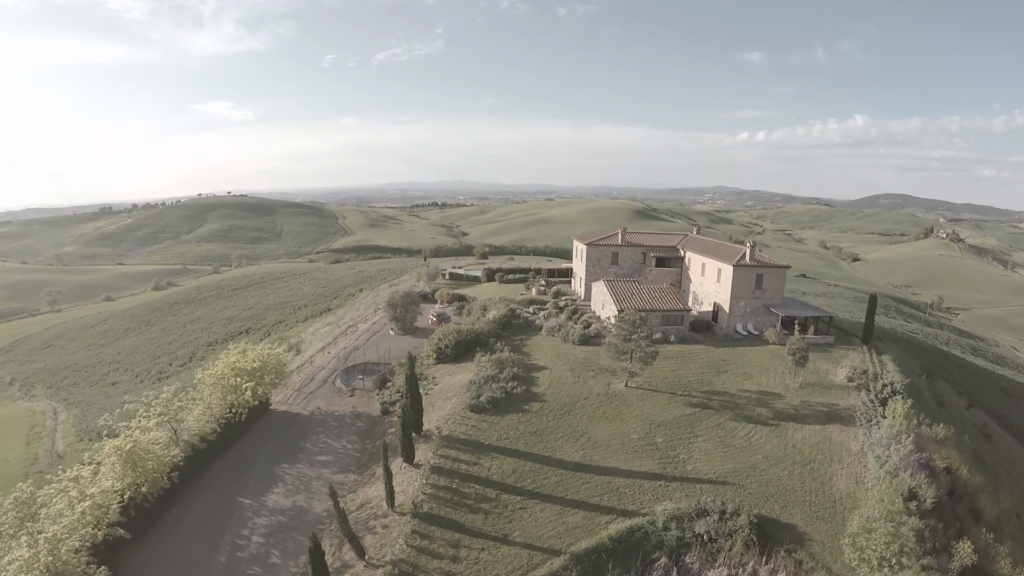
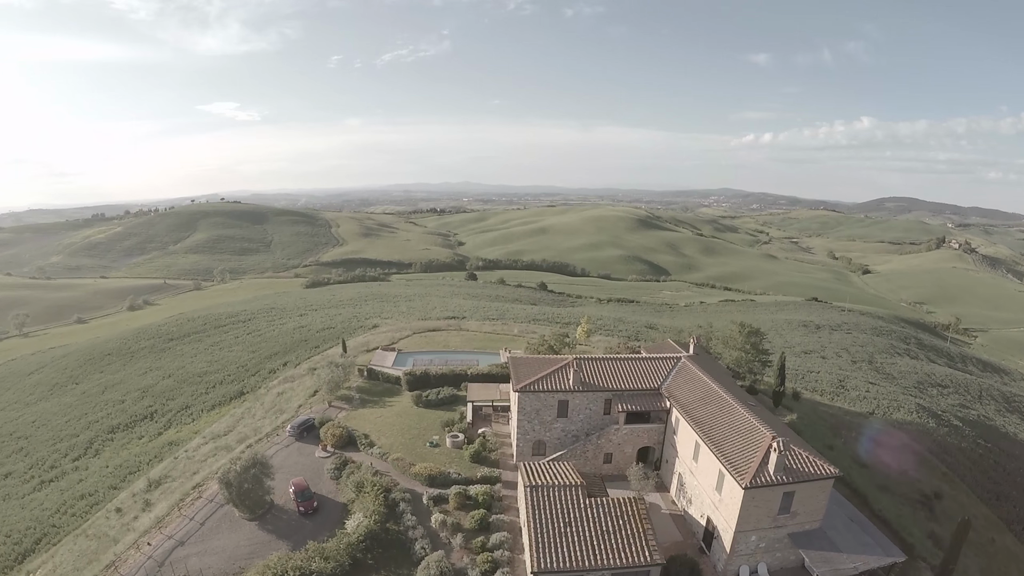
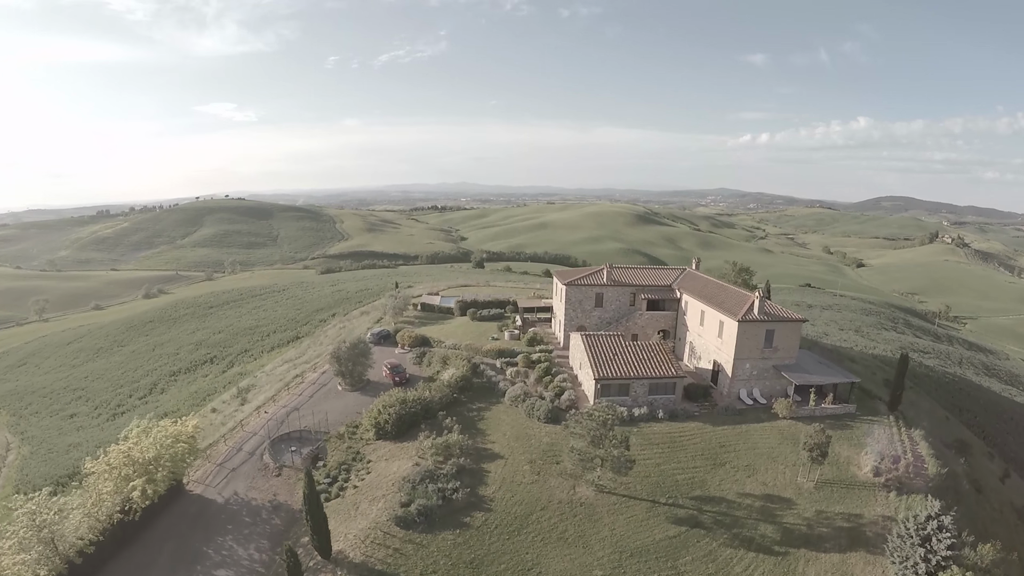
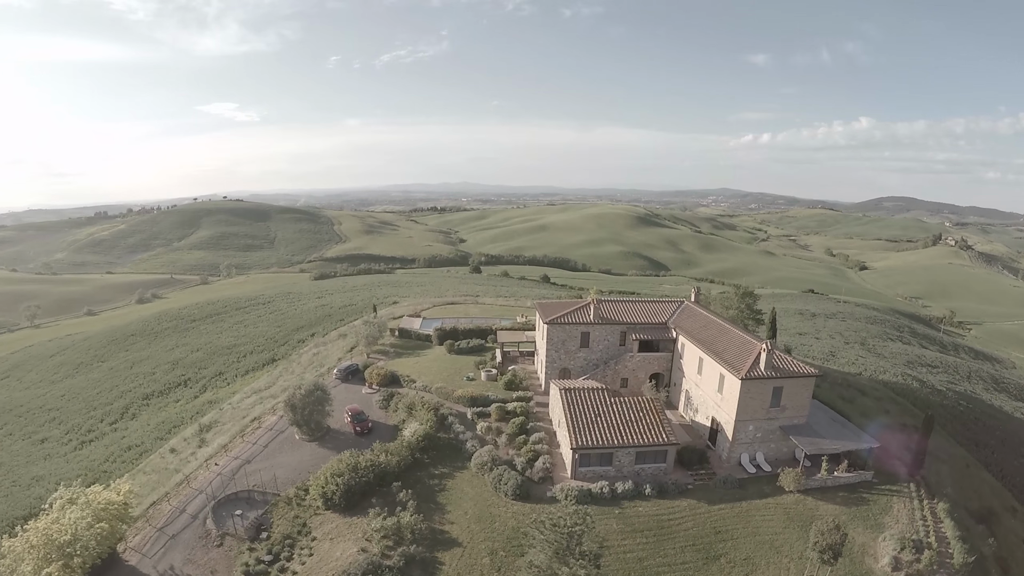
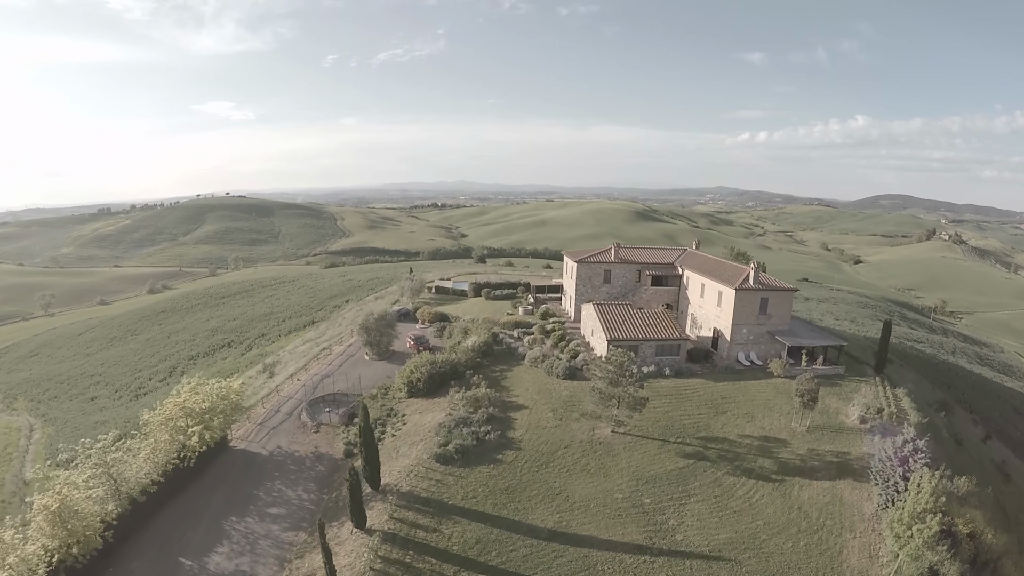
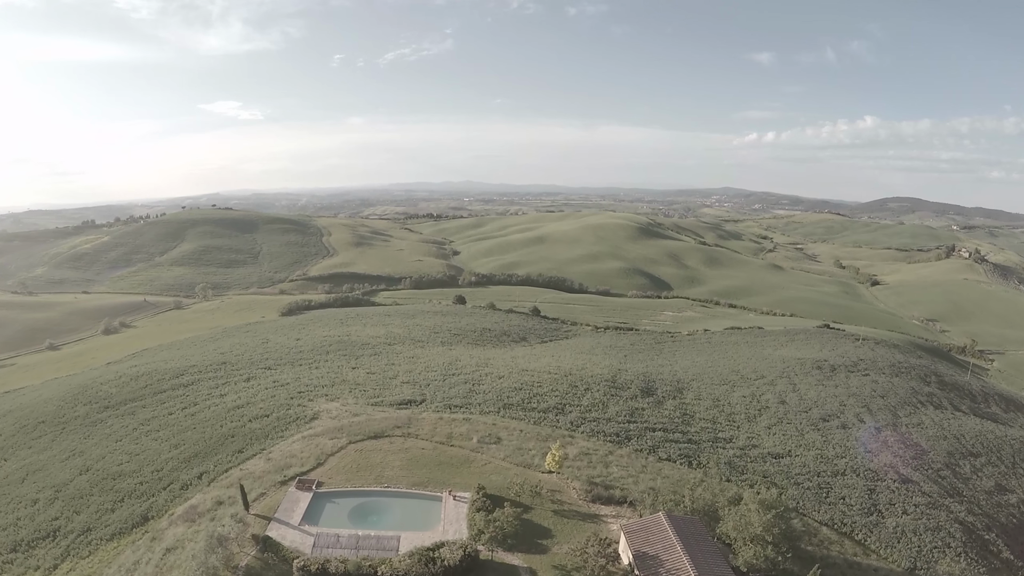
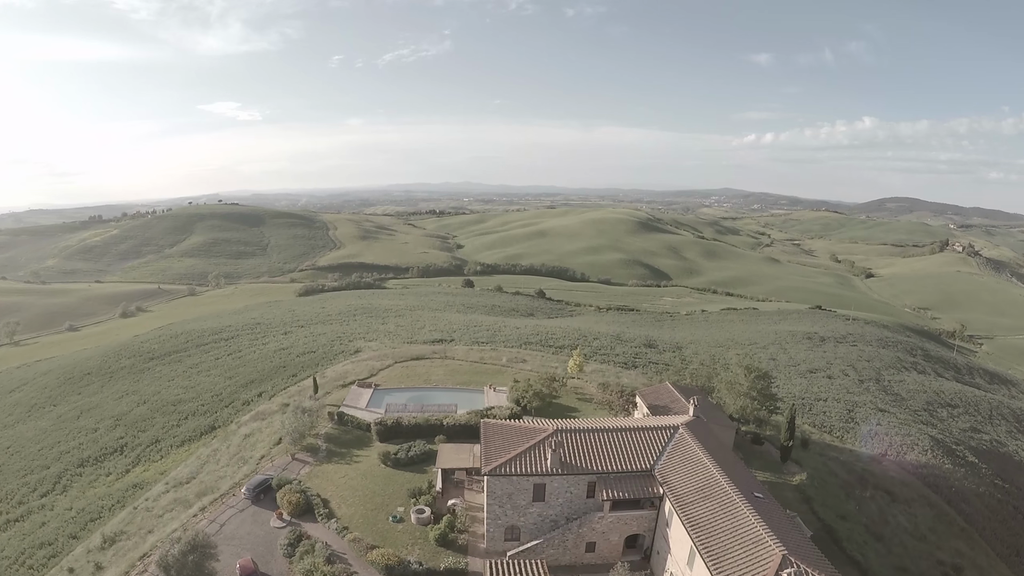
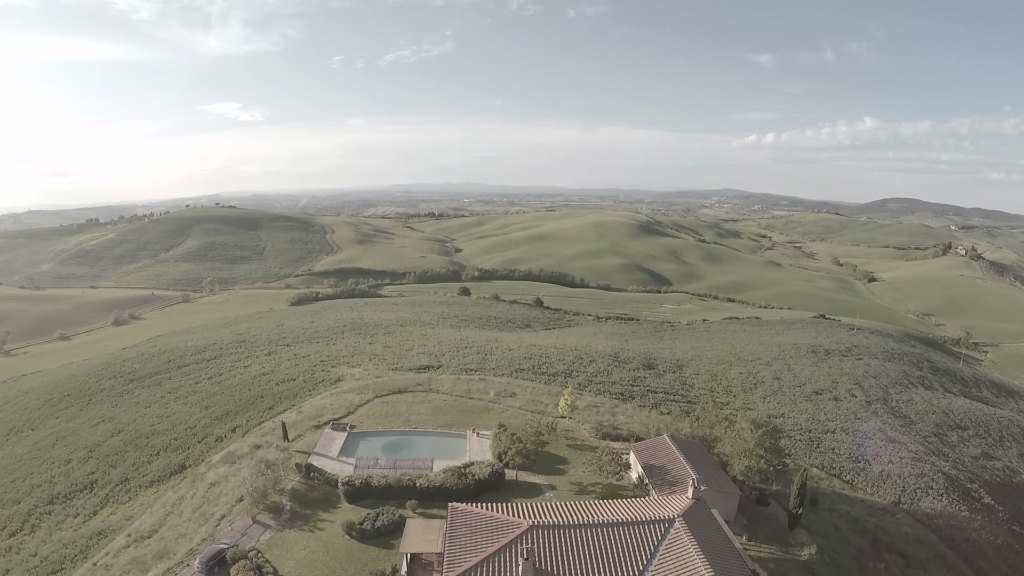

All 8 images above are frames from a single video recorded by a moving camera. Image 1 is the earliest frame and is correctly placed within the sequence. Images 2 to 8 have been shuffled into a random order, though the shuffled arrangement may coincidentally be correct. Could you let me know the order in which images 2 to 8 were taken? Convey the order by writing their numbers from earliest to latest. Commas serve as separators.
5, 3, 4, 2, 7, 8, 6
